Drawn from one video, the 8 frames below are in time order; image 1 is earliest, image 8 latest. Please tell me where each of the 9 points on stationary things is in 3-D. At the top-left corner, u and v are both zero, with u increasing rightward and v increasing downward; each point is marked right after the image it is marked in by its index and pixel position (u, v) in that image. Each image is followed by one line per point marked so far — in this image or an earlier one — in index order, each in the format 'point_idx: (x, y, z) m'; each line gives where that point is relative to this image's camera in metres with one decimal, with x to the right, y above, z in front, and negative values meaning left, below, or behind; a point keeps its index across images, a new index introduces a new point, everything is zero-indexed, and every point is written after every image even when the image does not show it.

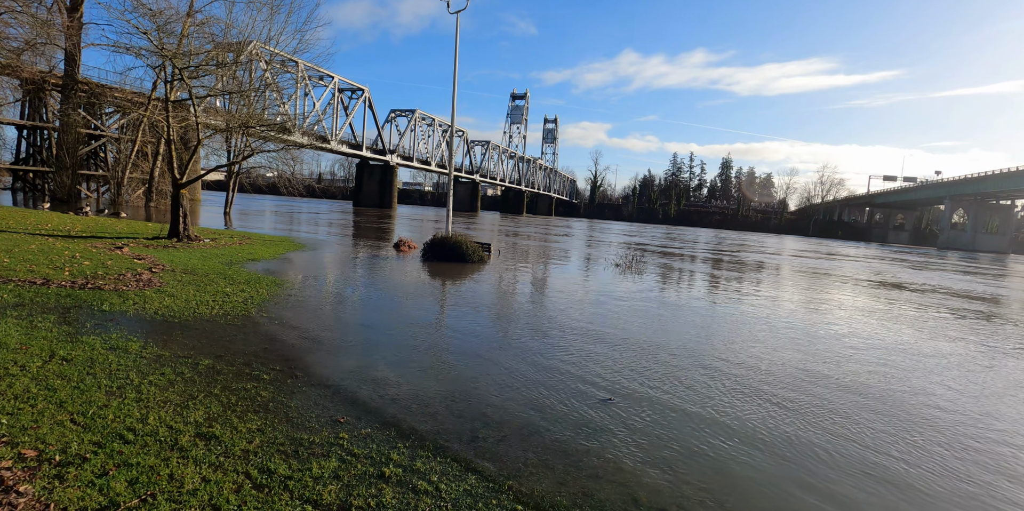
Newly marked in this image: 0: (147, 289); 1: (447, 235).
0: (-5.6, -0.5, +8.2) m
1: (-2.1, +0.7, +17.5) m
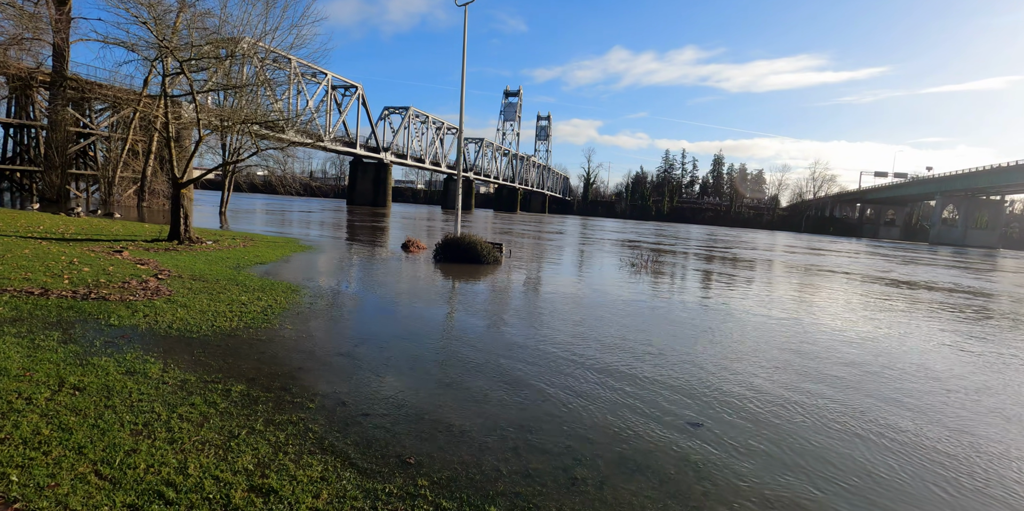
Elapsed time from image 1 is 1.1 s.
0: (-5.0, -0.6, +7.5) m
1: (-1.6, +0.6, +16.9) m
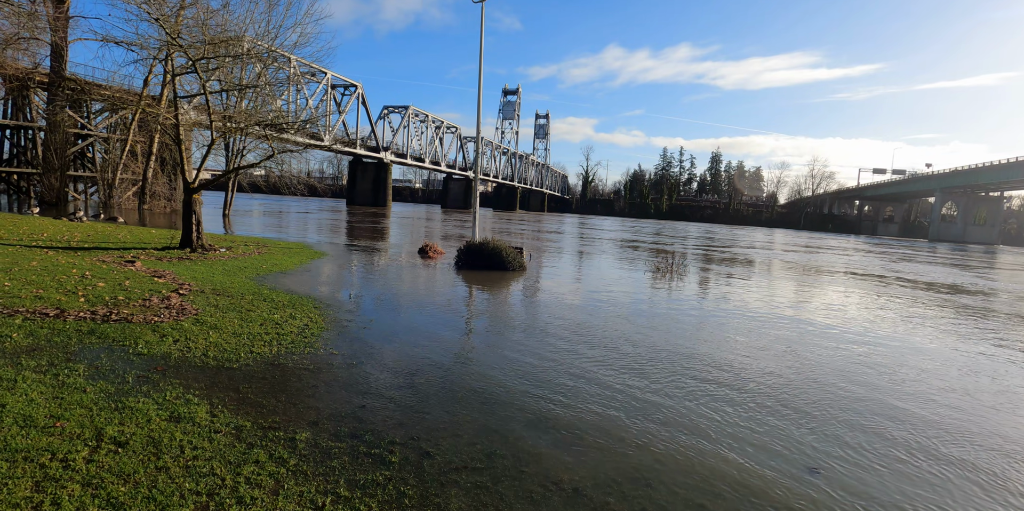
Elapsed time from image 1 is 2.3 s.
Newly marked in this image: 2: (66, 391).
0: (-4.3, -0.8, +6.9) m
1: (-0.9, +0.5, +16.2) m
2: (-3.8, -1.1, +4.5) m
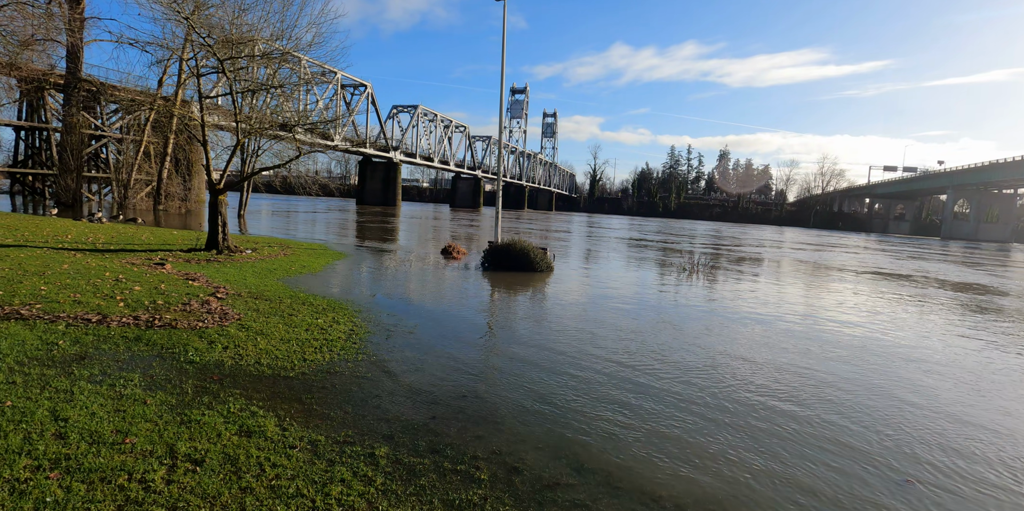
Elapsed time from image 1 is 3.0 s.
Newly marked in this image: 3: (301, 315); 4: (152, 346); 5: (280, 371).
0: (-3.6, -0.9, +6.7) m
1: (-0.1, +0.4, +16.0) m
2: (-3.1, -1.2, +4.3) m
3: (-3.0, -0.8, +7.5) m
4: (-3.9, -1.0, +5.8) m
5: (-2.3, -1.2, +5.3) m
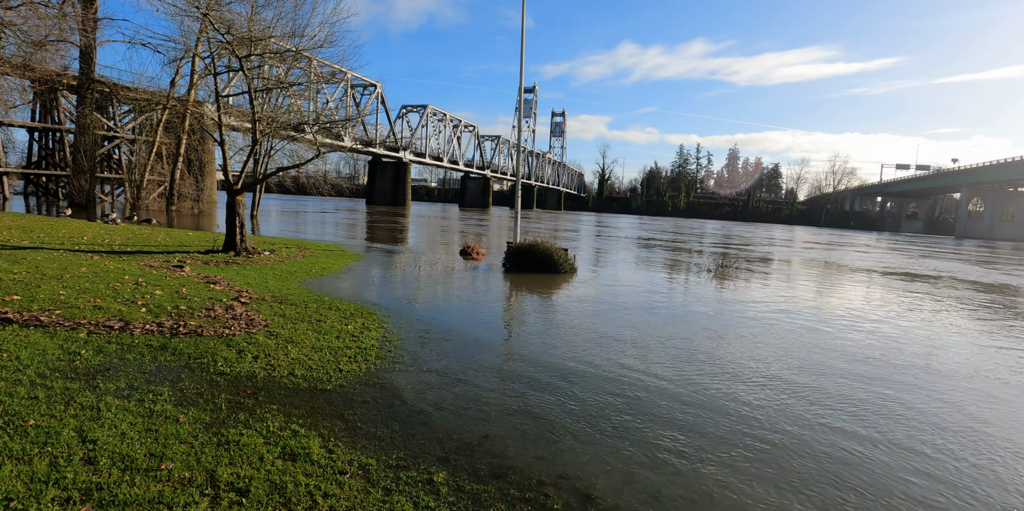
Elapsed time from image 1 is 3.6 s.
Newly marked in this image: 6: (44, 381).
0: (-3.1, -0.9, +6.4) m
1: (+0.5, +0.4, +15.6) m
2: (-2.6, -1.2, +4.0) m
3: (-2.5, -0.9, +7.2) m
4: (-3.4, -1.0, +5.4) m
5: (-1.8, -1.2, +5.0) m
6: (-4.0, -1.1, +4.6) m
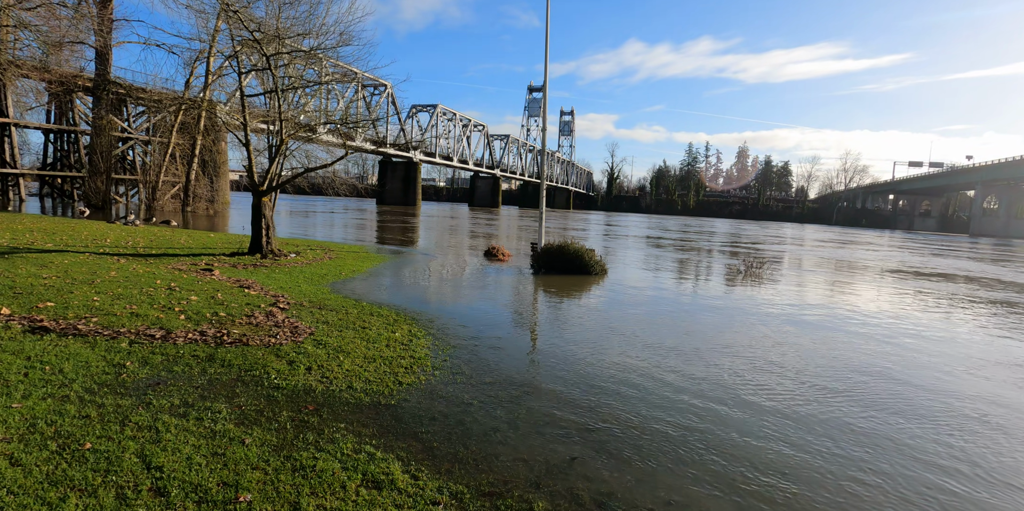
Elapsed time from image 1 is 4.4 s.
0: (-2.4, -1.0, +6.0) m
1: (+1.3, +0.4, +15.3) m
2: (-2.0, -1.3, +3.6) m
3: (-1.8, -0.9, +6.9) m
4: (-2.7, -1.1, +5.1) m
5: (-1.2, -1.3, +4.7) m
6: (-3.4, -1.1, +4.3) m
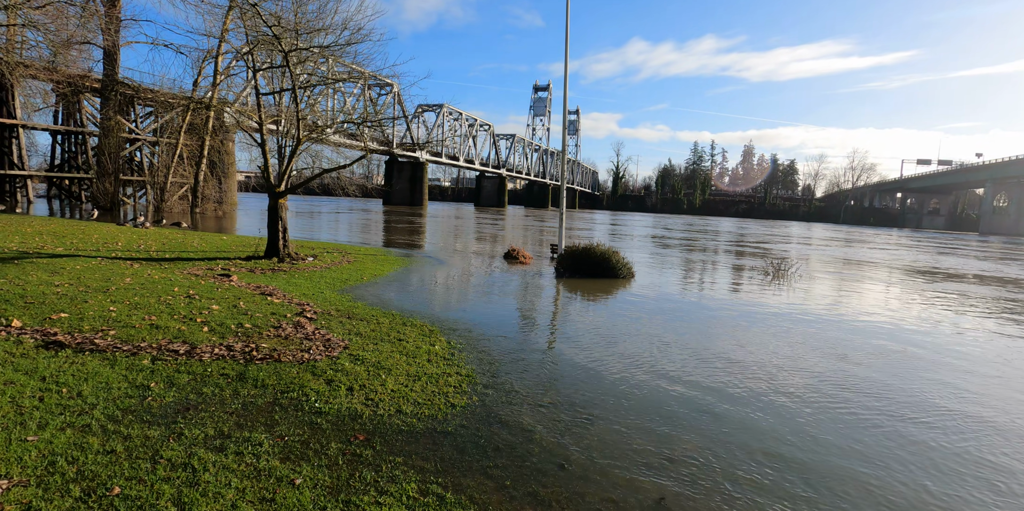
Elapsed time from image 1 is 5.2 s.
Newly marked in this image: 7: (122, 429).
0: (-1.8, -1.1, +5.6) m
1: (+1.9, +0.3, +14.8) m
2: (-1.4, -1.4, +3.2) m
3: (-1.2, -1.0, +6.4) m
4: (-2.2, -1.2, +4.7) m
5: (-0.6, -1.3, +4.2) m
6: (-2.8, -1.2, +3.8) m
7: (-2.8, -1.2, +3.8) m
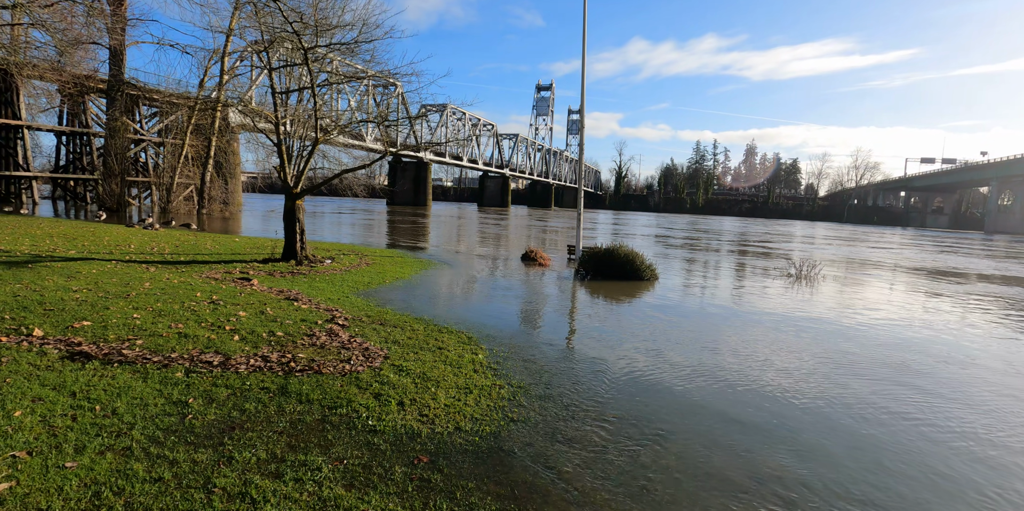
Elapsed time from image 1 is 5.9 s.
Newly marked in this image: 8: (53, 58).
0: (-1.3, -1.1, +5.3) m
1: (+2.5, +0.3, +14.4) m
2: (-0.9, -1.4, +2.9) m
3: (-0.7, -1.1, +6.1) m
4: (-1.6, -1.2, +4.3) m
5: (-0.1, -1.4, +3.9) m
6: (-2.3, -1.3, +3.5) m
7: (-2.2, -1.3, +3.5) m
8: (-13.2, +5.7, +15.4) m
